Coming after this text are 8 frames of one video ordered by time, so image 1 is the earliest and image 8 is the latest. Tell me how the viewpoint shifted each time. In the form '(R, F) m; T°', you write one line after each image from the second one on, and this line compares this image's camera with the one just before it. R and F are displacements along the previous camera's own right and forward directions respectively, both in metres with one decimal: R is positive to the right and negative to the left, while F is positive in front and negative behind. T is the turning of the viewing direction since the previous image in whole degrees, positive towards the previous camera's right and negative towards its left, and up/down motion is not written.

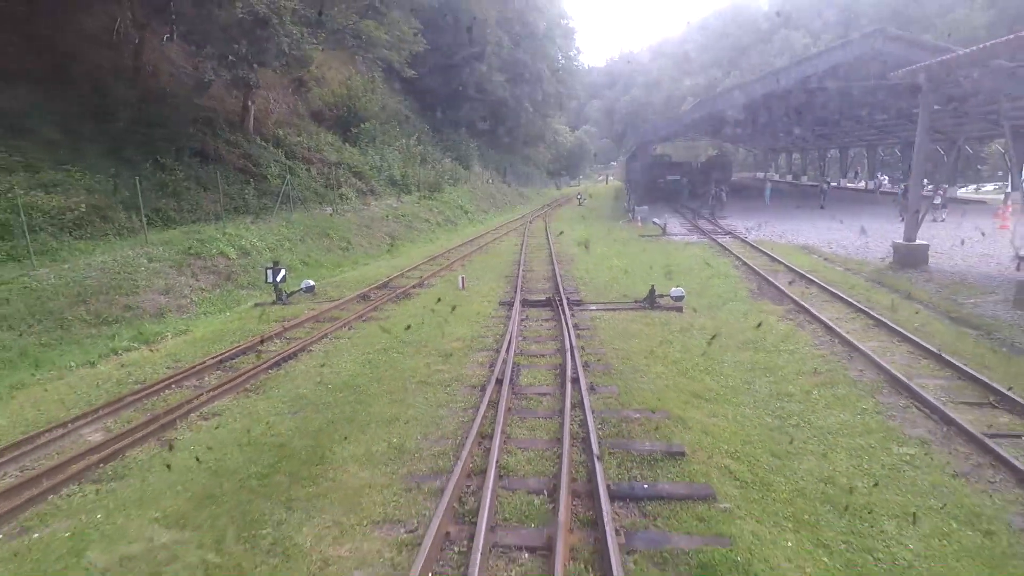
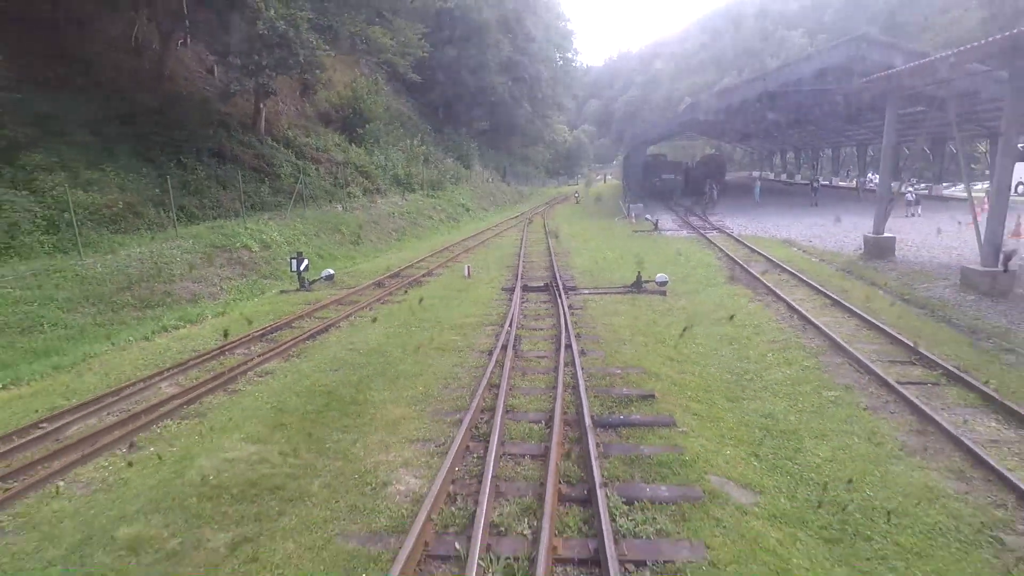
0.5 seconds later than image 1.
(-0.1, -1.3) m; 0°
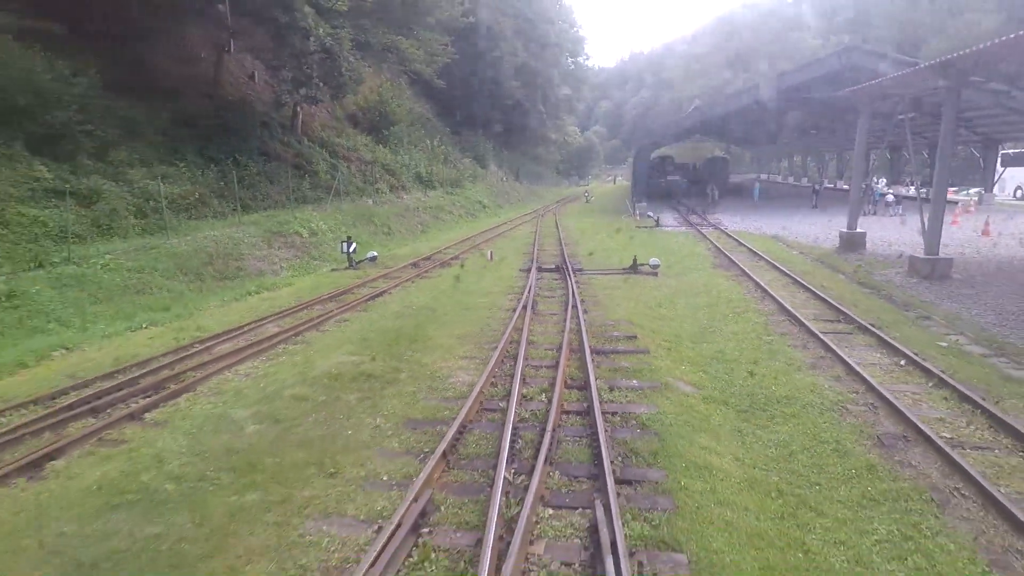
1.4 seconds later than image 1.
(-0.2, -2.5) m; -1°
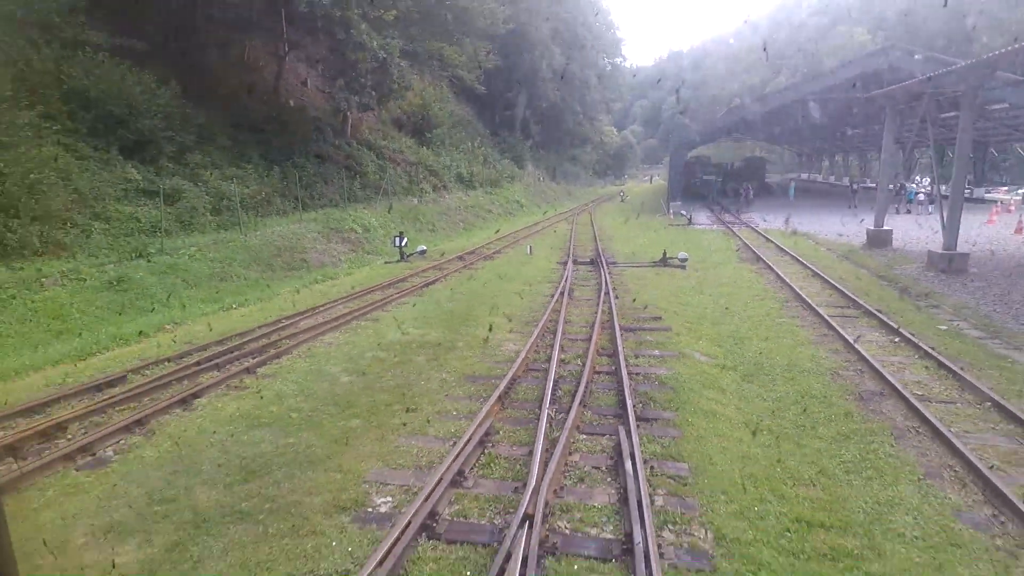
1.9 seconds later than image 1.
(-0.1, -1.4) m; -3°
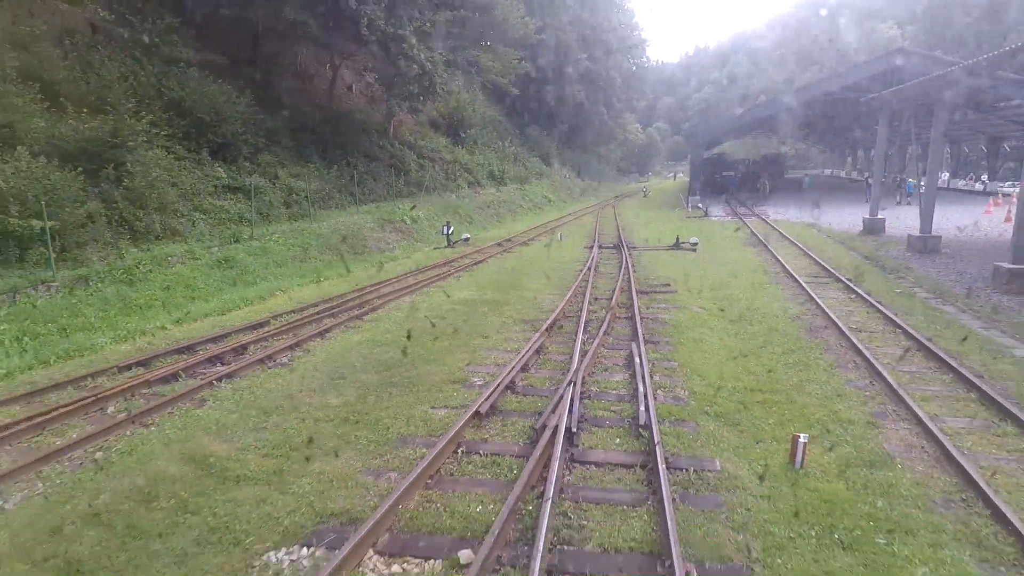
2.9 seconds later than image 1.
(-0.3, -2.7) m; -2°
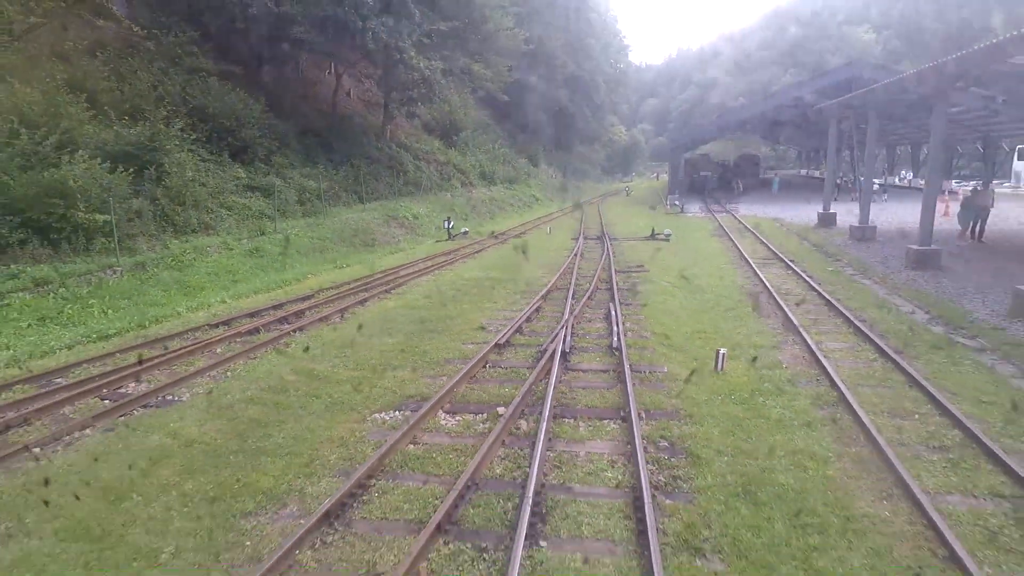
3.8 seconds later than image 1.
(-0.4, -2.5) m; +1°
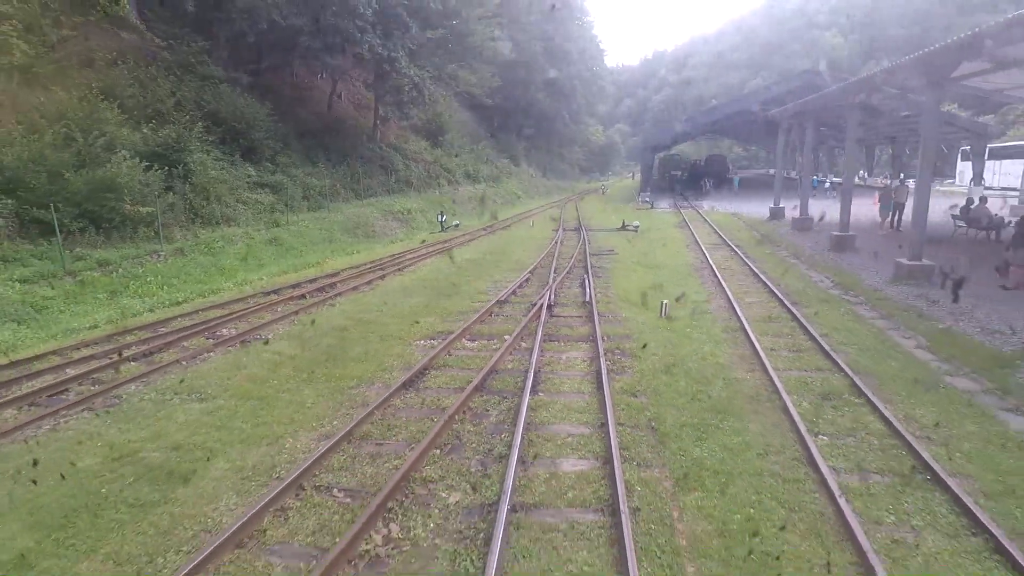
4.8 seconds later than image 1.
(-0.4, -2.8) m; +2°
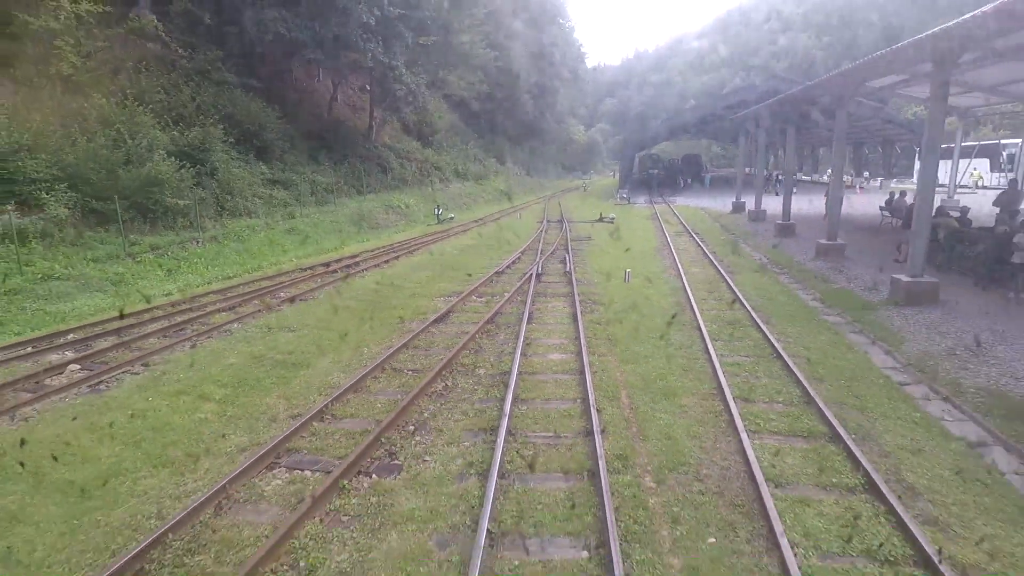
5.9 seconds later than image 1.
(-0.3, -3.0) m; +2°
